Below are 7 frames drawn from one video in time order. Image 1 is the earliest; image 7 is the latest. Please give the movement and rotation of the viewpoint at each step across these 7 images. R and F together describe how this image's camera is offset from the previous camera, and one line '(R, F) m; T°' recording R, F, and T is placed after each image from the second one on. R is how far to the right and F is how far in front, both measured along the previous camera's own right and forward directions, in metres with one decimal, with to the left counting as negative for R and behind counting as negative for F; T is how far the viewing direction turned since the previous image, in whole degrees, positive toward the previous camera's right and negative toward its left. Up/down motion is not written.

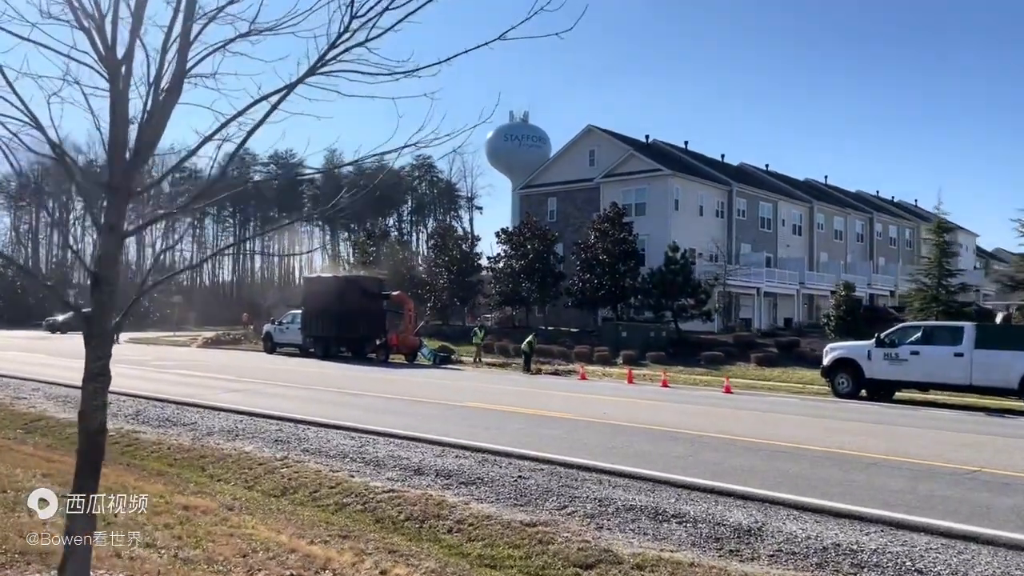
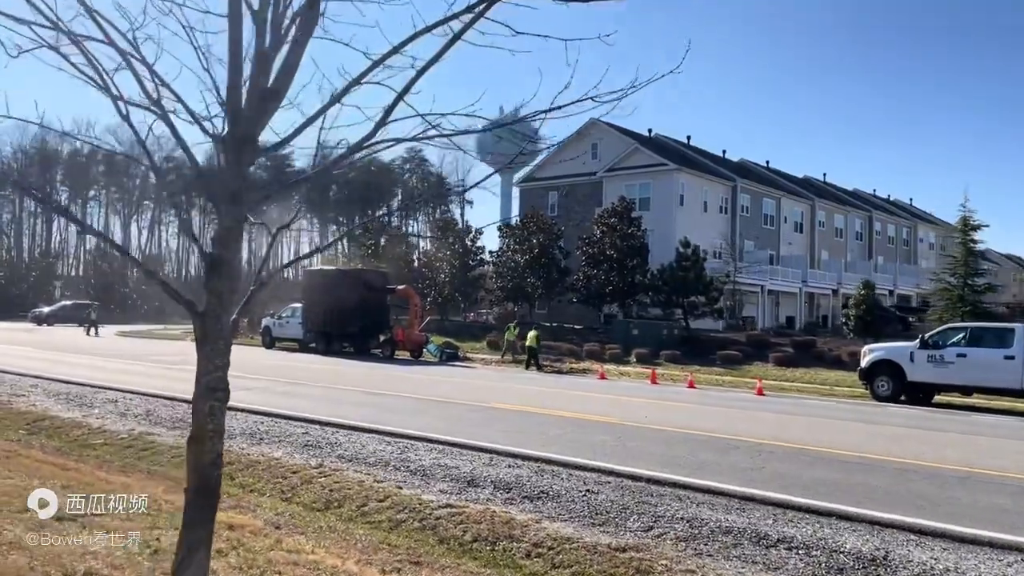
(-0.6, +0.9) m; +1°
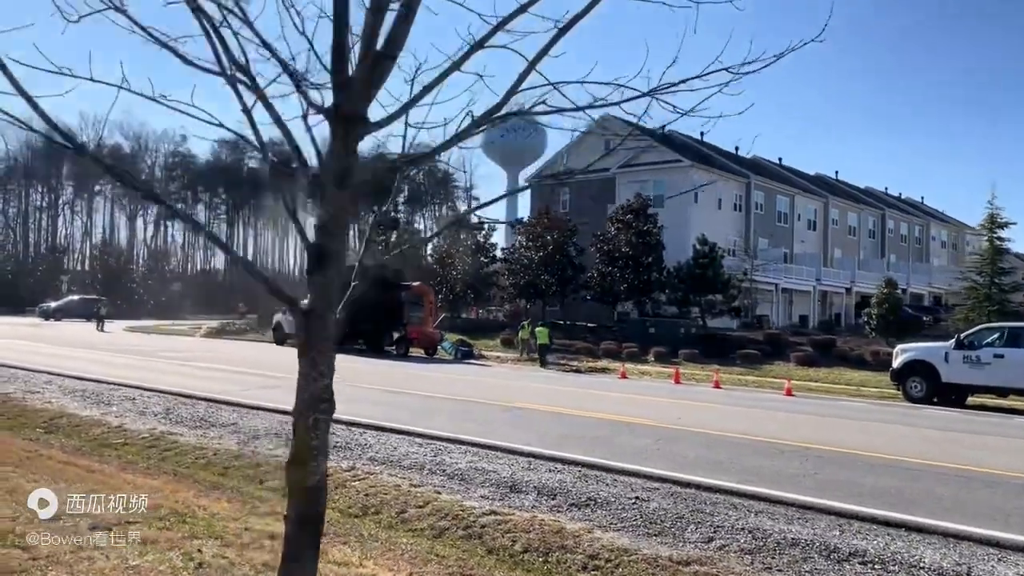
(-0.3, +0.4) m; 0°
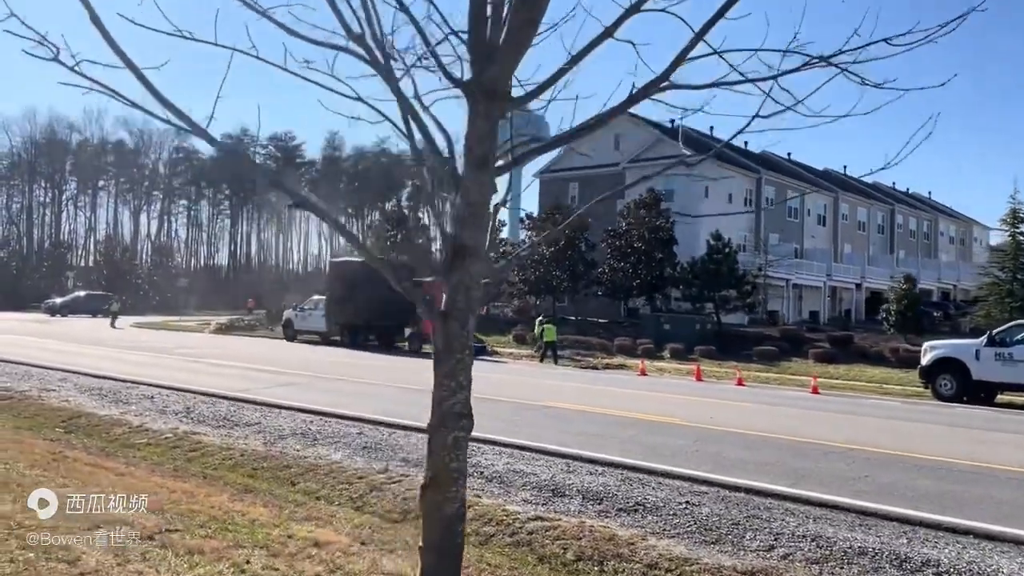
(-0.3, +0.3) m; 0°
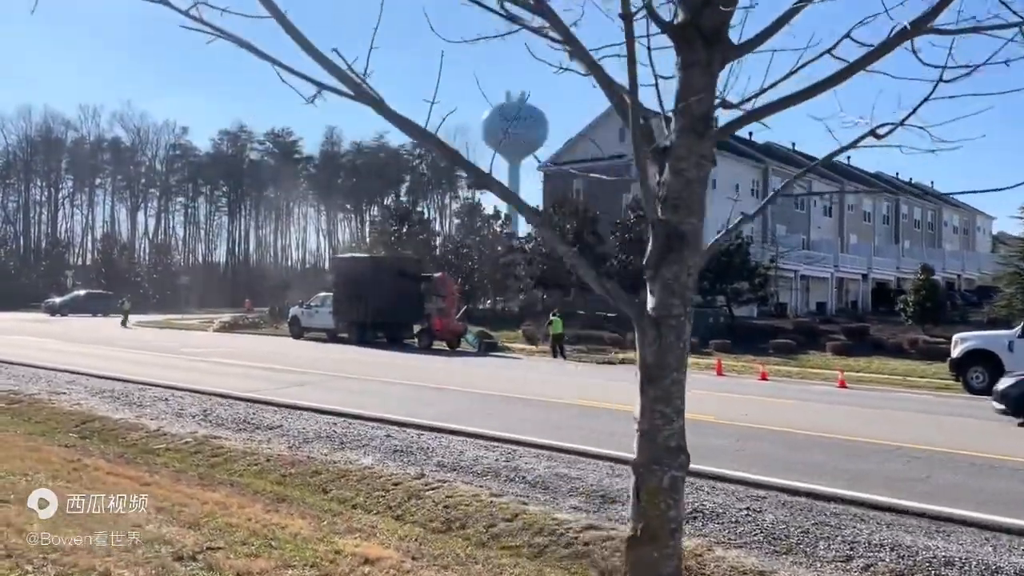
(-0.3, +0.4) m; 0°
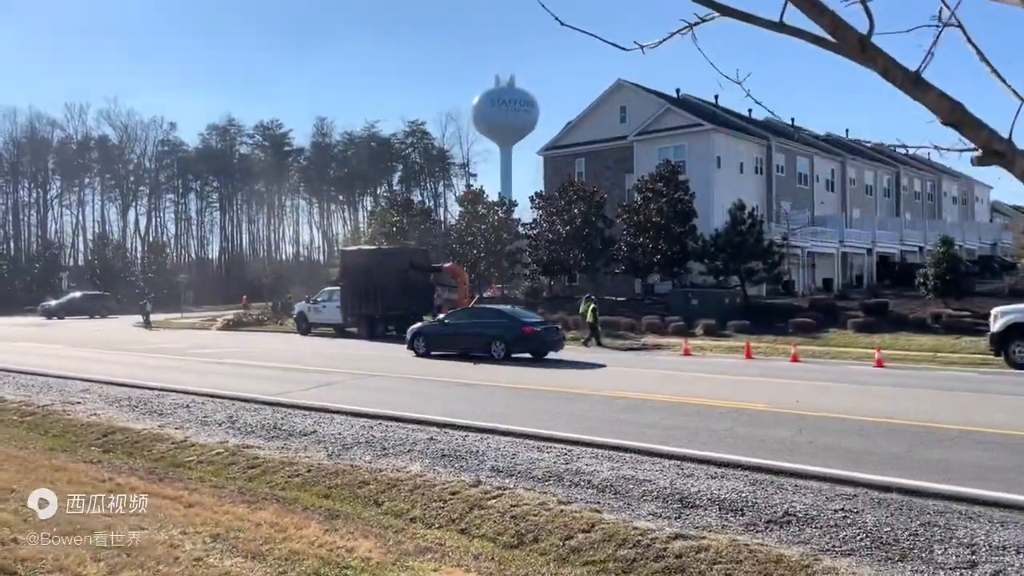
(-0.4, +0.6) m; 0°
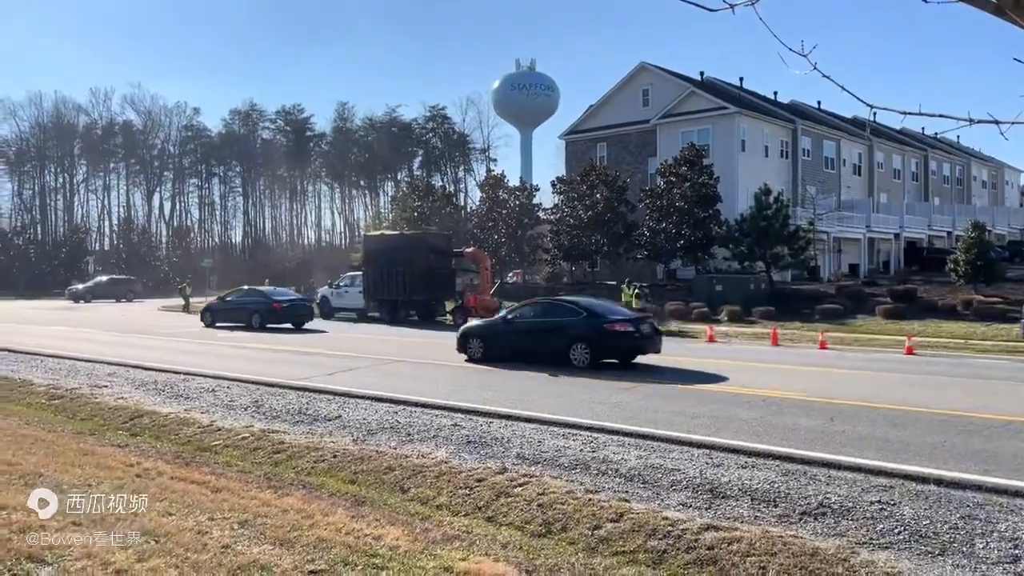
(0.0, +0.1) m; -1°
